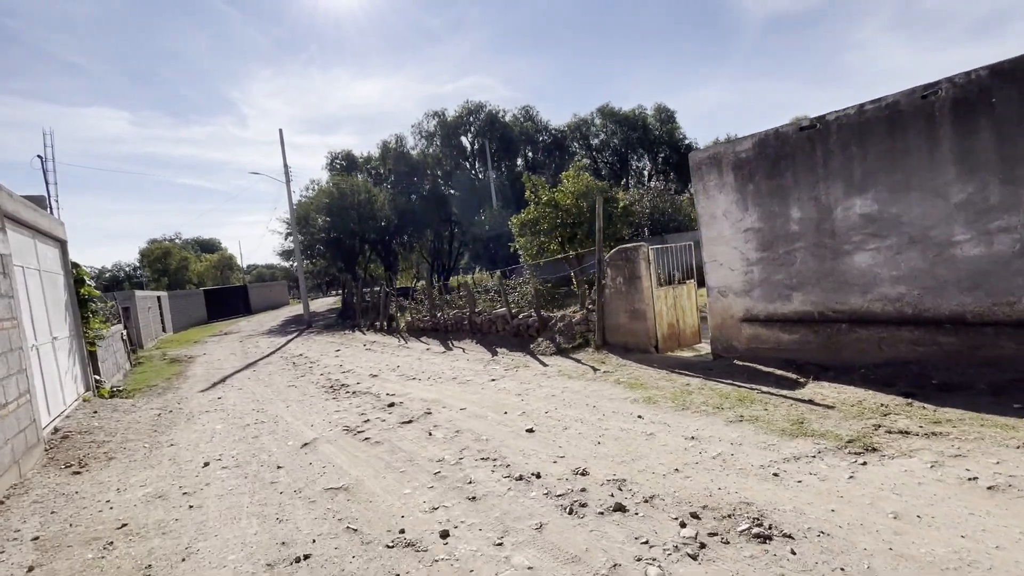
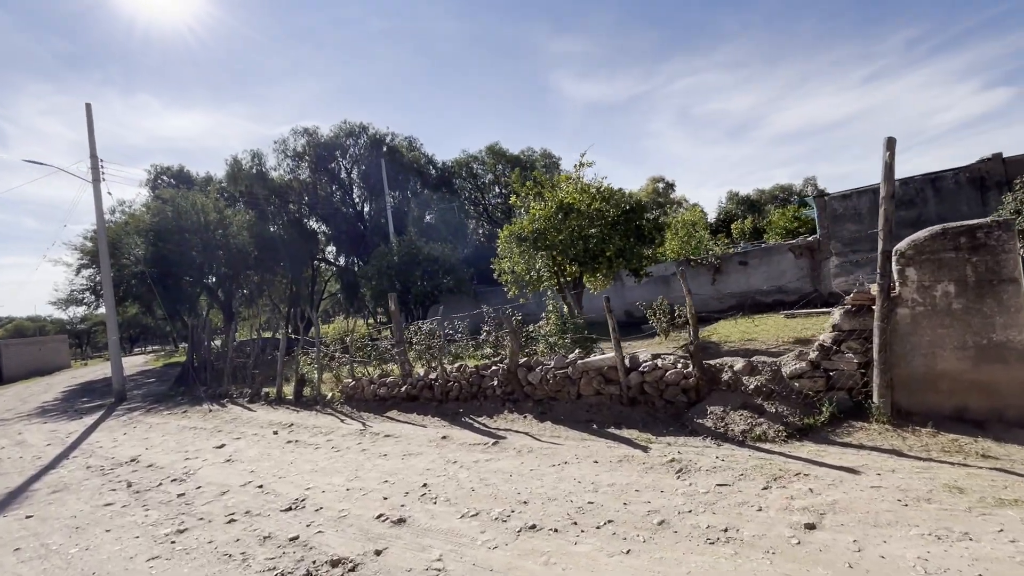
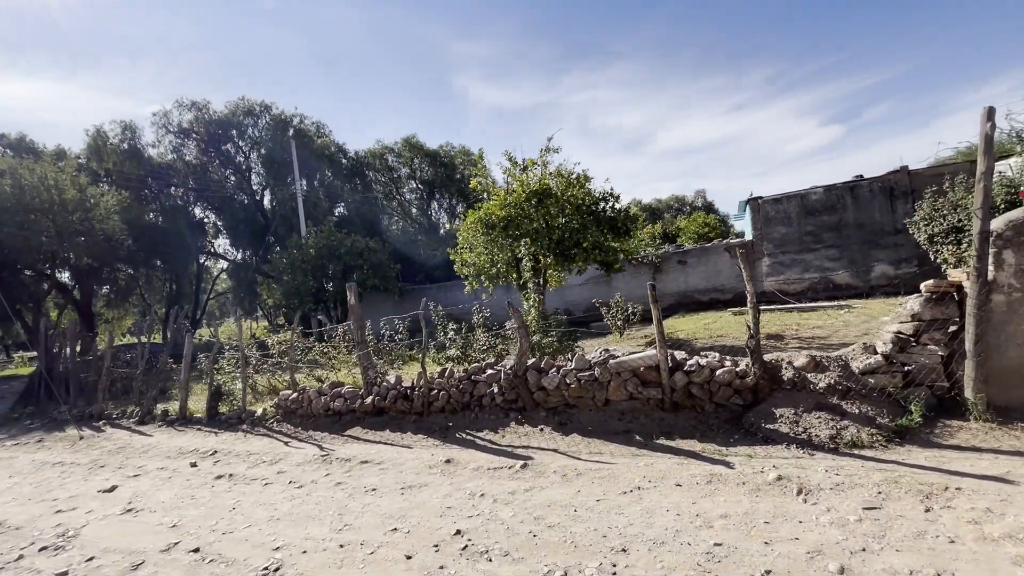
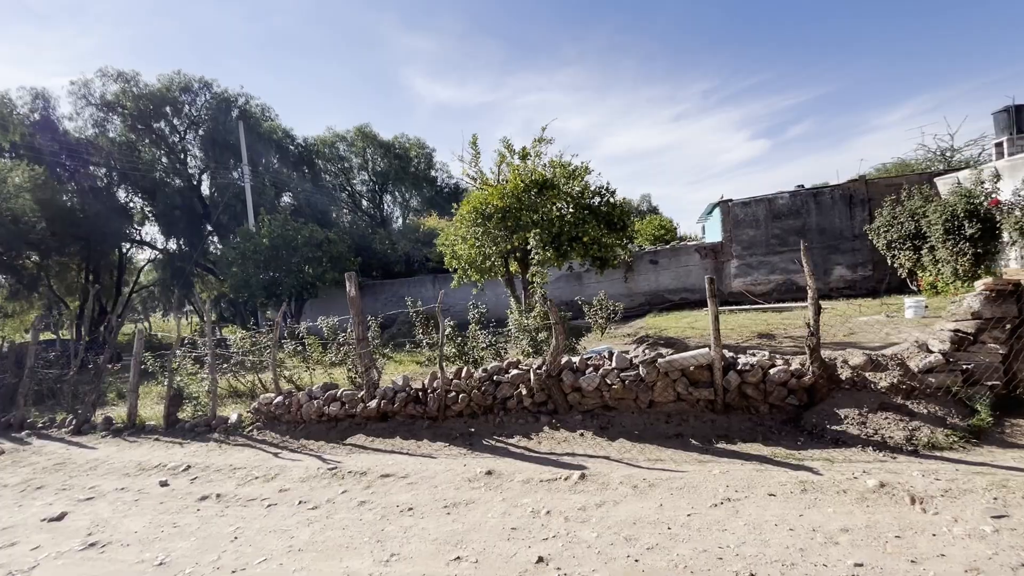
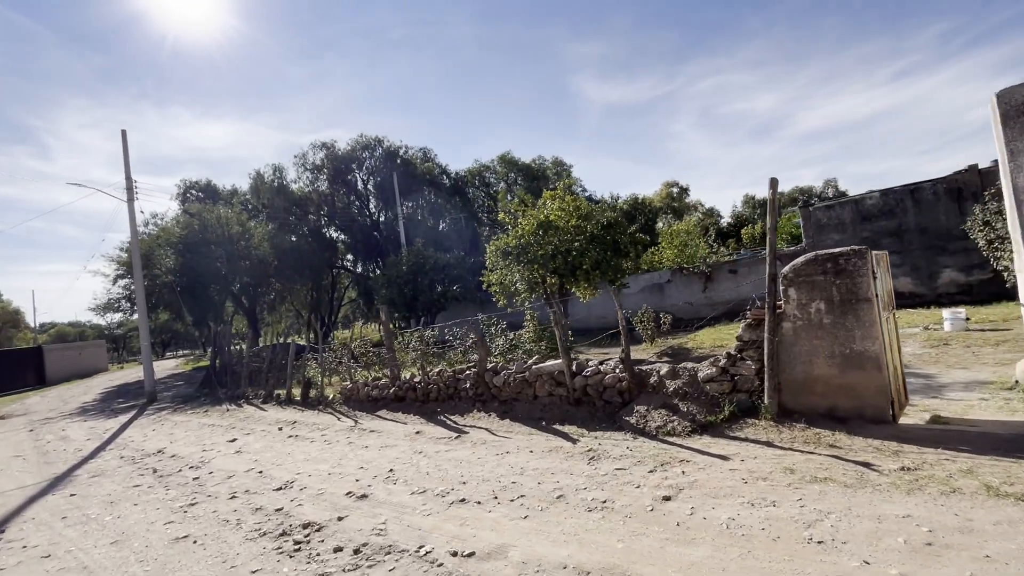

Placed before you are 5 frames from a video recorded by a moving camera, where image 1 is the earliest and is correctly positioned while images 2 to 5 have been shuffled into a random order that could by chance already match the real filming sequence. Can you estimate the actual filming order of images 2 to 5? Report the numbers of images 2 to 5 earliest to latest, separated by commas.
5, 2, 3, 4
